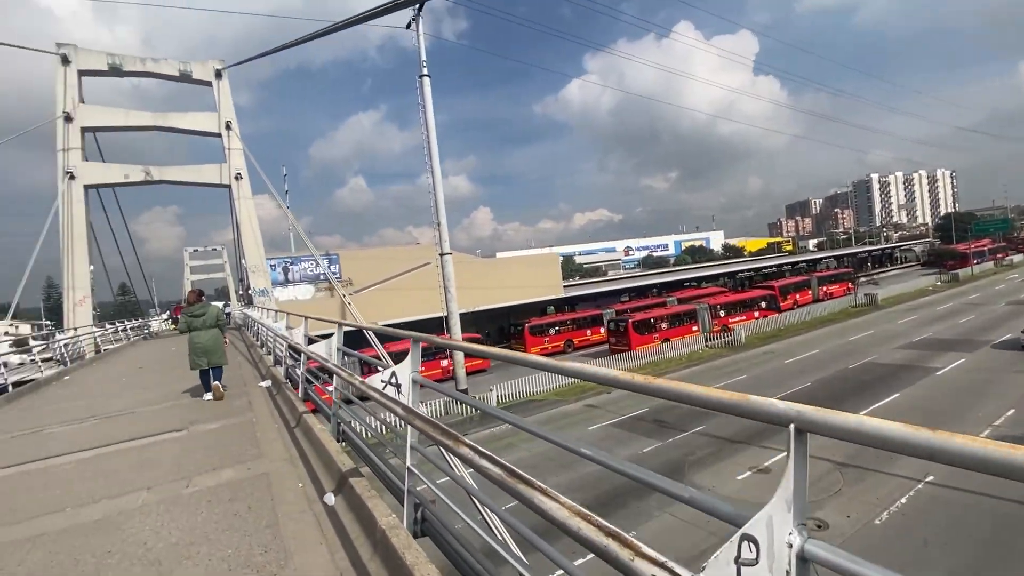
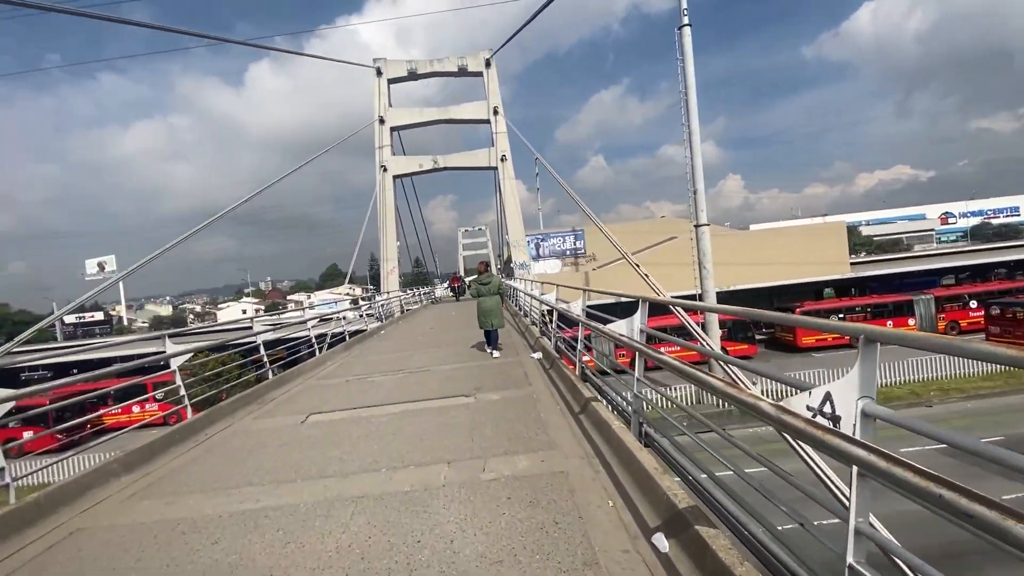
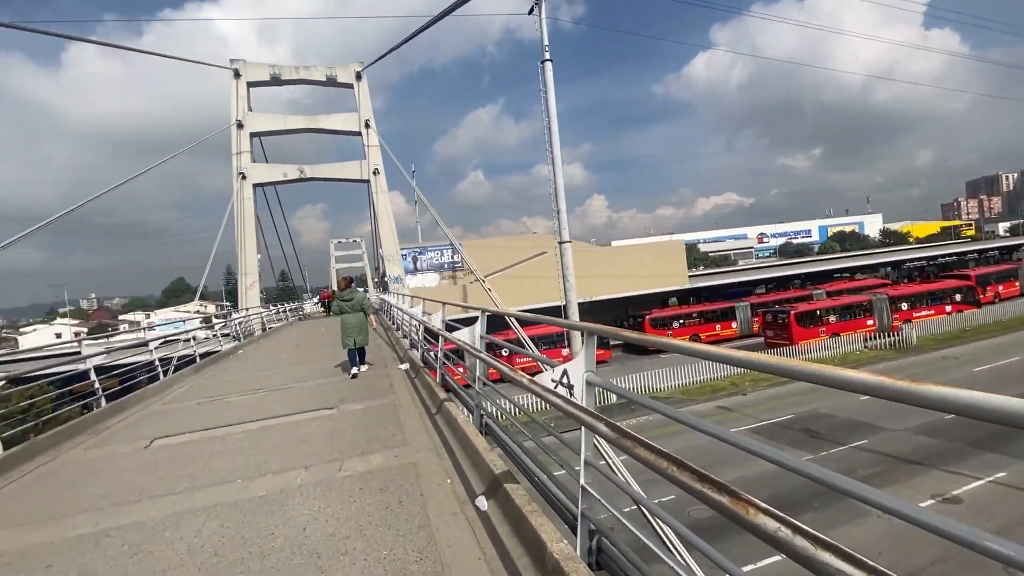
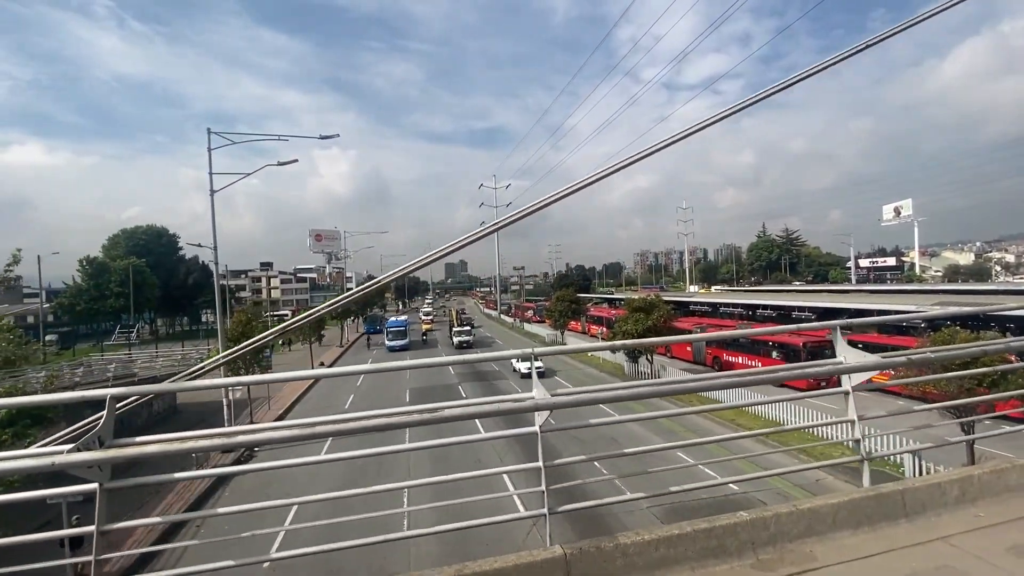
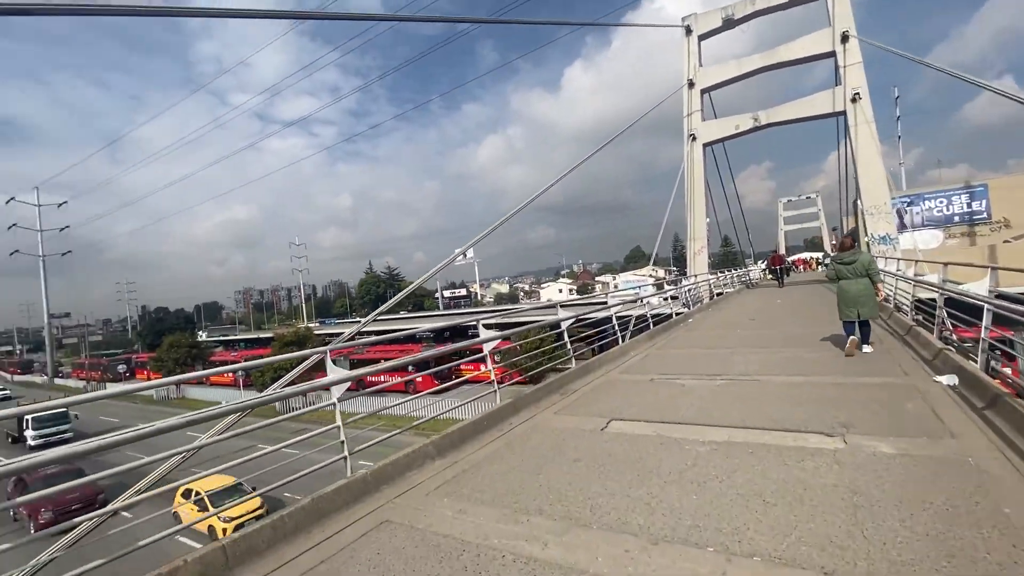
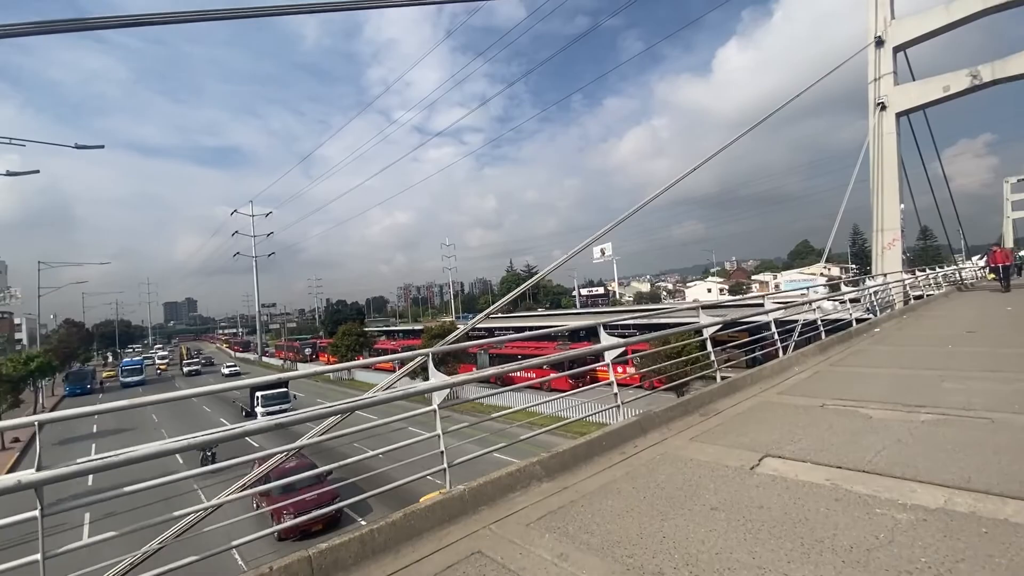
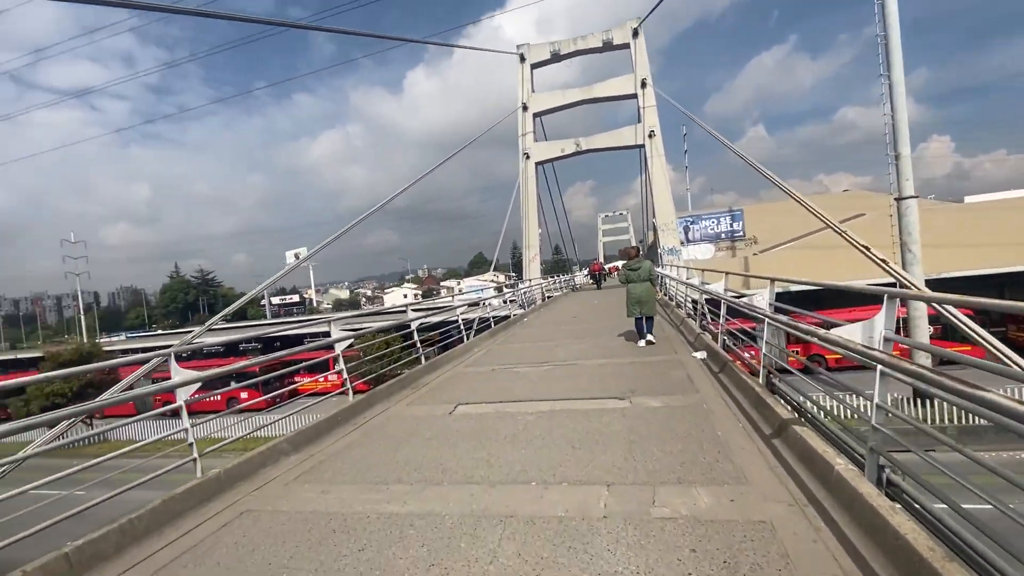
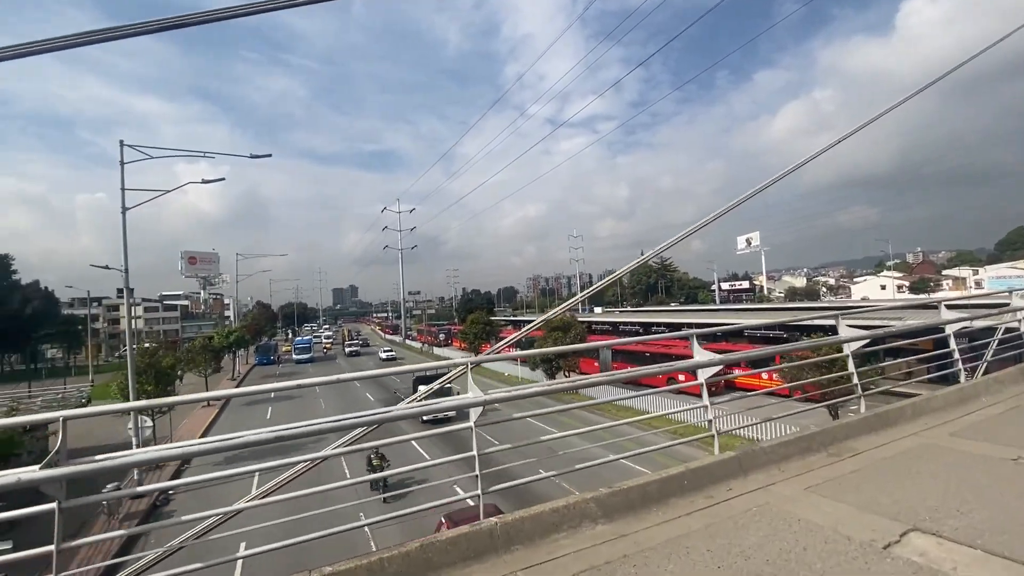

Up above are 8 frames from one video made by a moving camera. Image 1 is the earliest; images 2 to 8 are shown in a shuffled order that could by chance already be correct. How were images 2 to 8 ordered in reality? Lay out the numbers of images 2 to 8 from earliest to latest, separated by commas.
3, 2, 7, 5, 6, 8, 4
